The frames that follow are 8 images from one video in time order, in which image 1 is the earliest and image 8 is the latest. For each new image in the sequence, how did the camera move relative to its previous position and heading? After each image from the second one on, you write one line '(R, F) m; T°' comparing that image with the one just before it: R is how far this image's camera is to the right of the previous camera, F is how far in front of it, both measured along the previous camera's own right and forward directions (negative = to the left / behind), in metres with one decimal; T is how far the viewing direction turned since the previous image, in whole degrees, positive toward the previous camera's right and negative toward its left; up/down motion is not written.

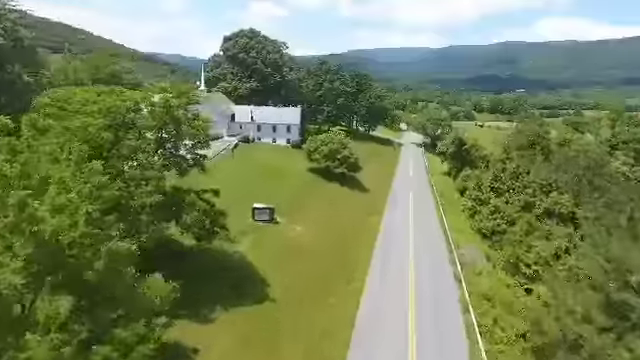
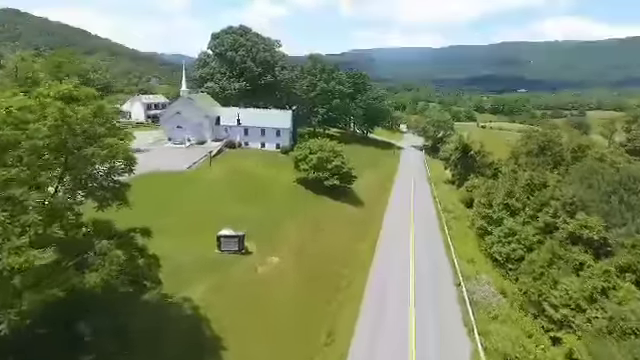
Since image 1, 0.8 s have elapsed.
(+1.4, +7.8) m; 0°
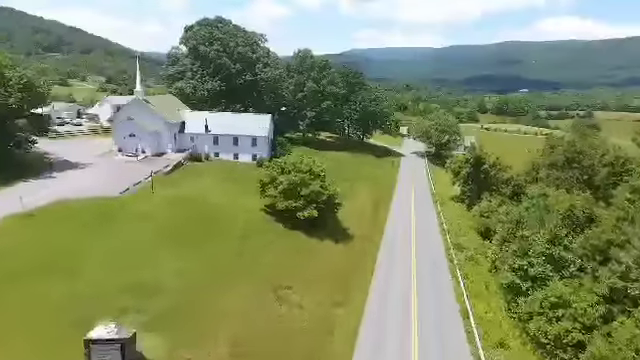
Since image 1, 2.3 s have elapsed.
(+2.4, +14.6) m; 0°
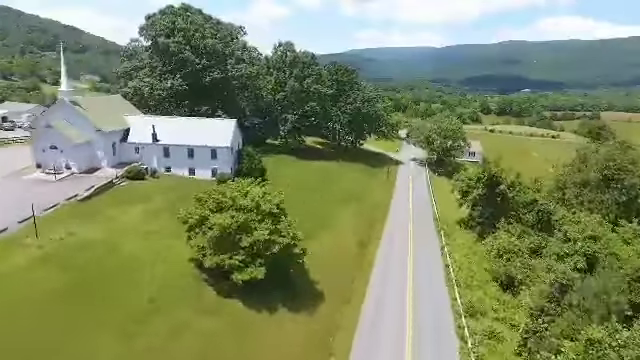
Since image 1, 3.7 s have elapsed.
(+3.0, +14.7) m; 0°
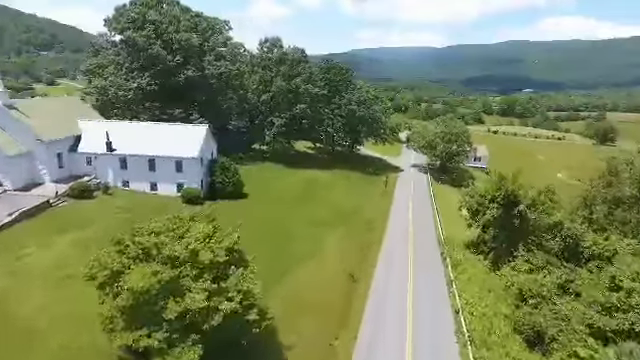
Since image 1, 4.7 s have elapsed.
(+1.6, +9.3) m; 0°
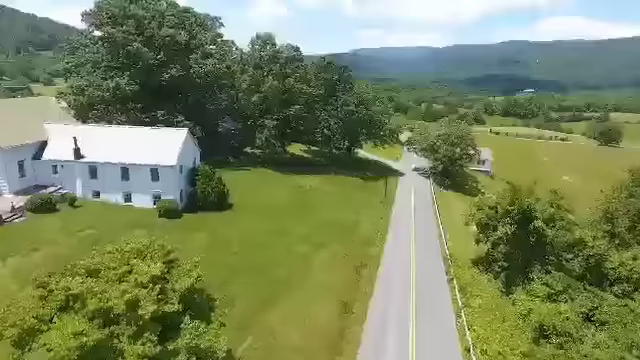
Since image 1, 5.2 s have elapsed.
(+0.8, +5.3) m; 0°
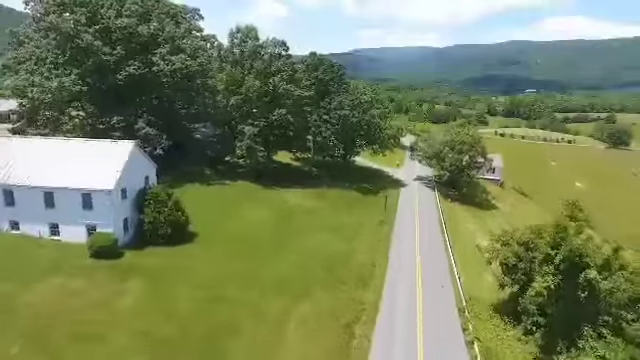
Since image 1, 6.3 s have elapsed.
(+1.4, +10.4) m; 0°
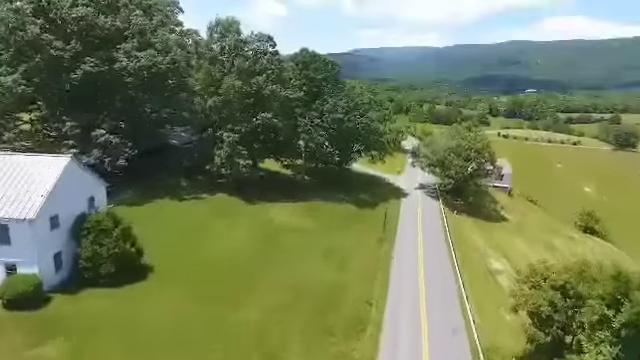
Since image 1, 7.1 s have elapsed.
(+1.1, +7.8) m; 0°
